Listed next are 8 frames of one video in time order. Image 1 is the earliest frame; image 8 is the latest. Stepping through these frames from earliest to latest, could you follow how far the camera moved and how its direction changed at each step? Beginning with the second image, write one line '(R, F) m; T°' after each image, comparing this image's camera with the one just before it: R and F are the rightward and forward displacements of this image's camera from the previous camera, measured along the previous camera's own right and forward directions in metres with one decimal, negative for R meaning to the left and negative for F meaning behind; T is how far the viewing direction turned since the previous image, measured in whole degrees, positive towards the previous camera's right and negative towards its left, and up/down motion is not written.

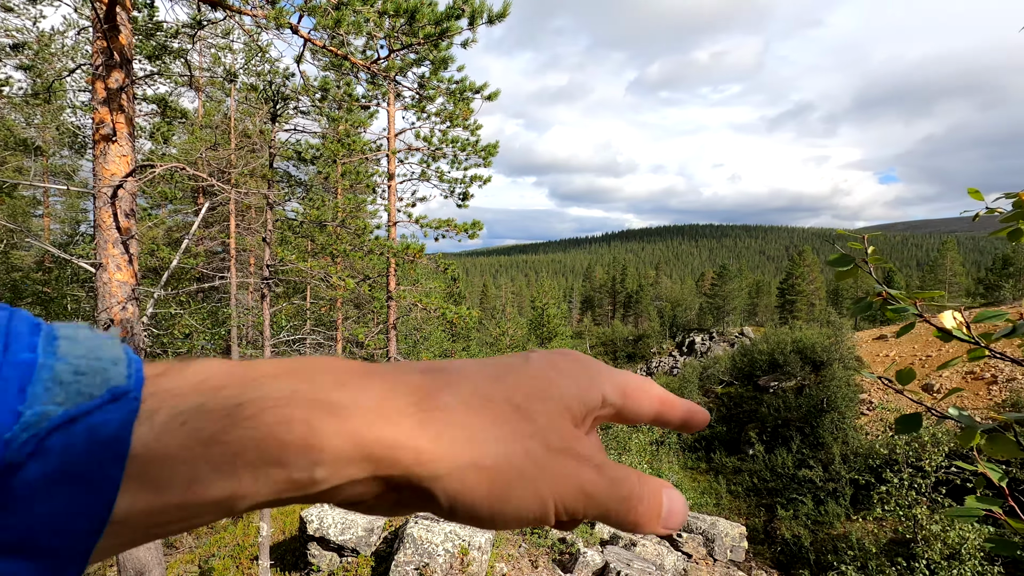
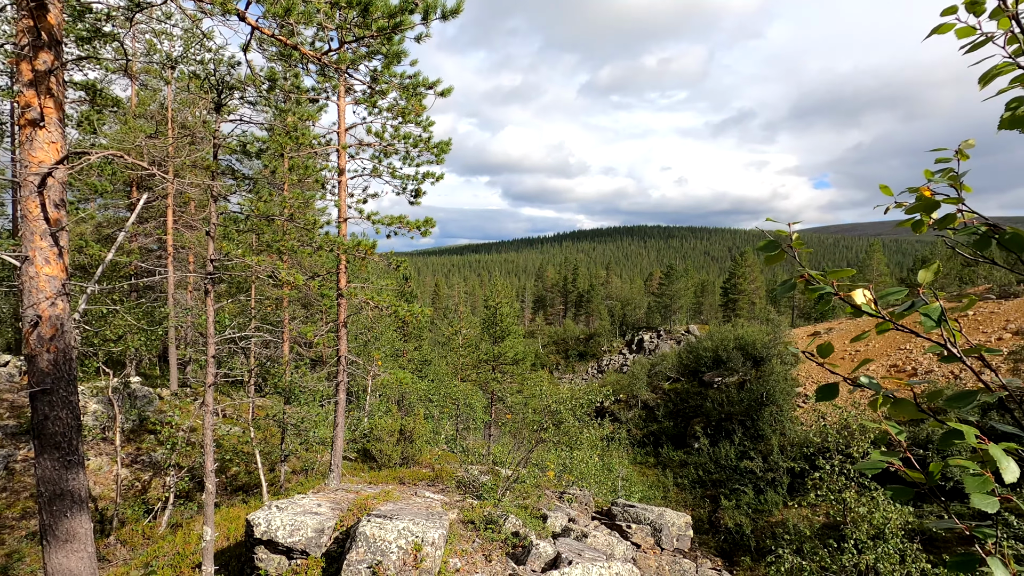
(+0.1, -0.2) m; +6°
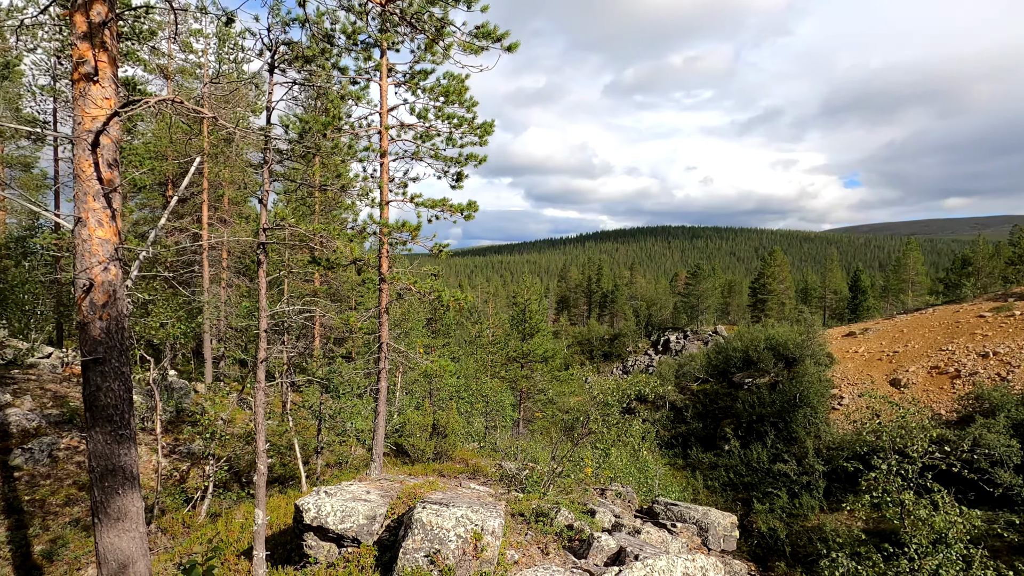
(-0.6, +0.4) m; -3°
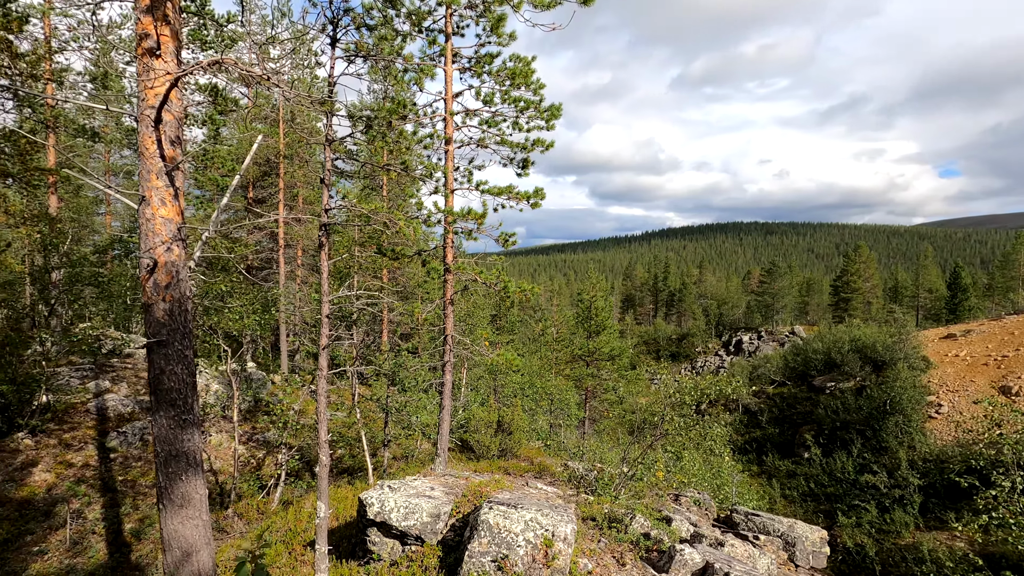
(-0.2, +0.5) m; -7°
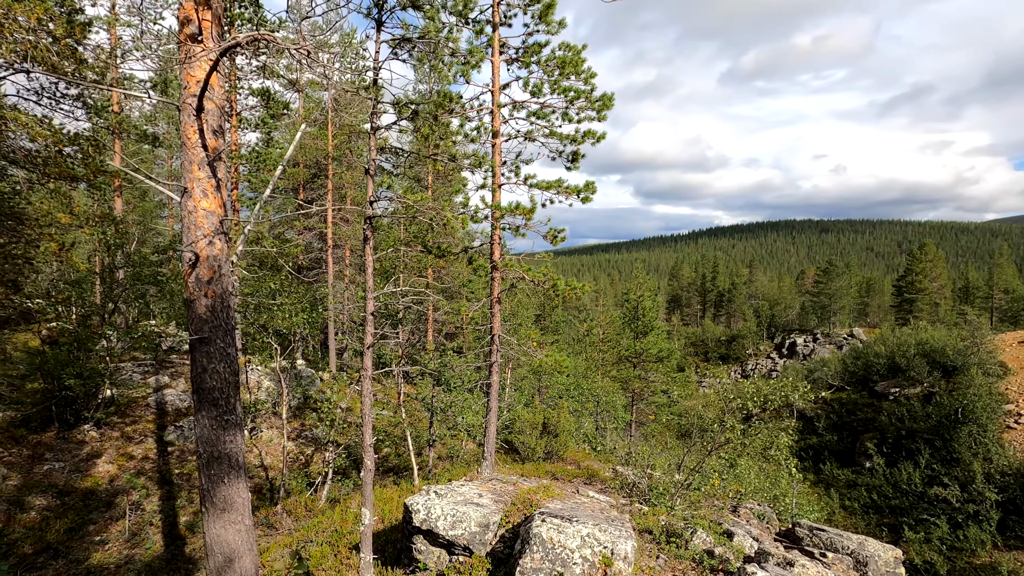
(-0.2, +0.4) m; -5°
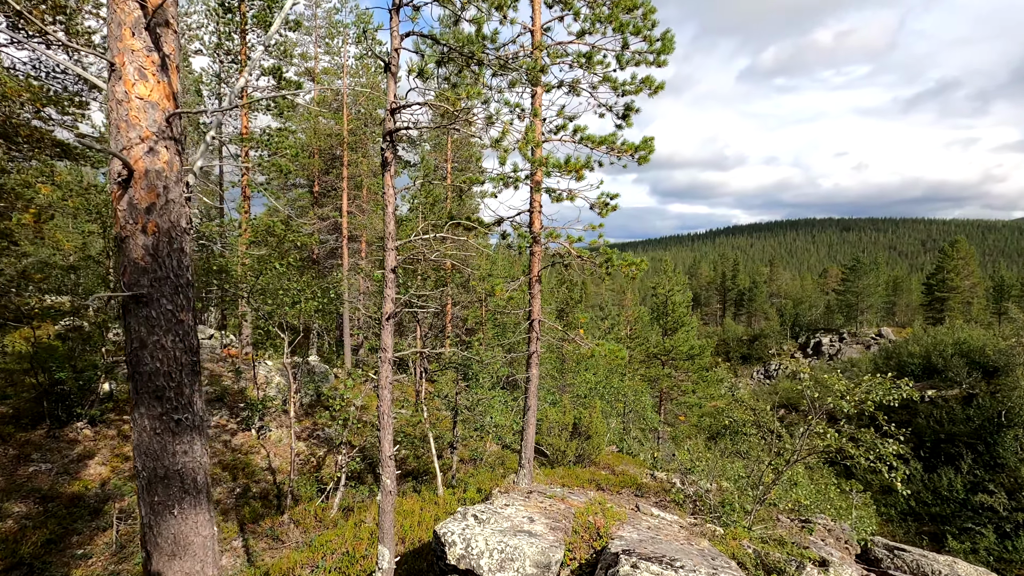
(-0.5, +1.3) m; -2°
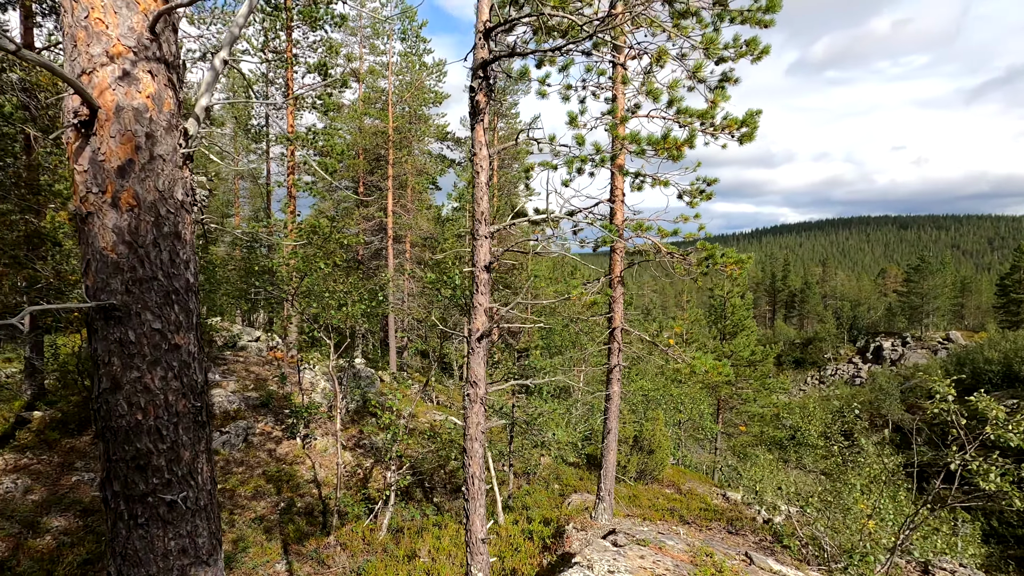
(-0.6, +1.0) m; -5°
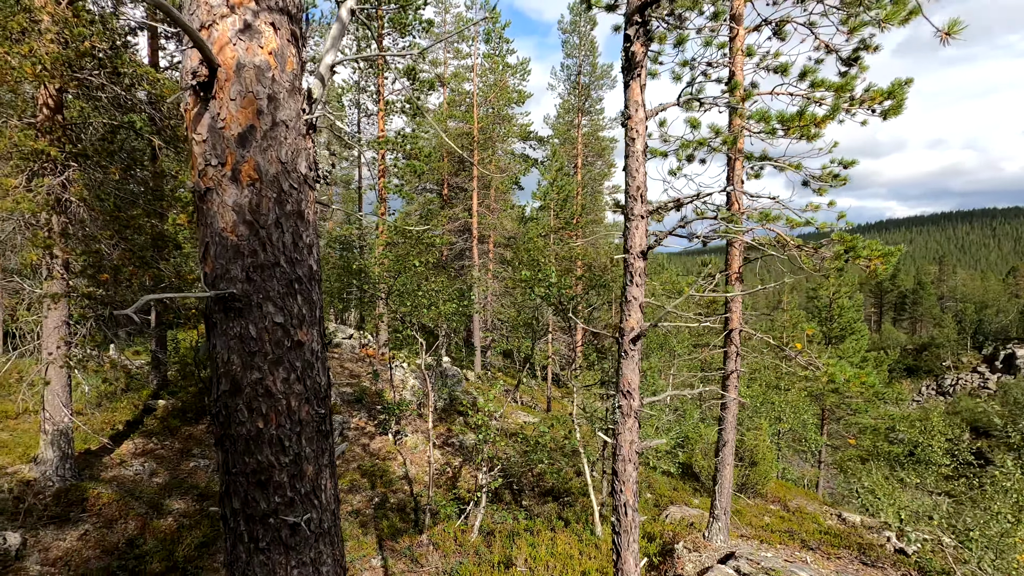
(-0.4, +0.3) m; -9°
